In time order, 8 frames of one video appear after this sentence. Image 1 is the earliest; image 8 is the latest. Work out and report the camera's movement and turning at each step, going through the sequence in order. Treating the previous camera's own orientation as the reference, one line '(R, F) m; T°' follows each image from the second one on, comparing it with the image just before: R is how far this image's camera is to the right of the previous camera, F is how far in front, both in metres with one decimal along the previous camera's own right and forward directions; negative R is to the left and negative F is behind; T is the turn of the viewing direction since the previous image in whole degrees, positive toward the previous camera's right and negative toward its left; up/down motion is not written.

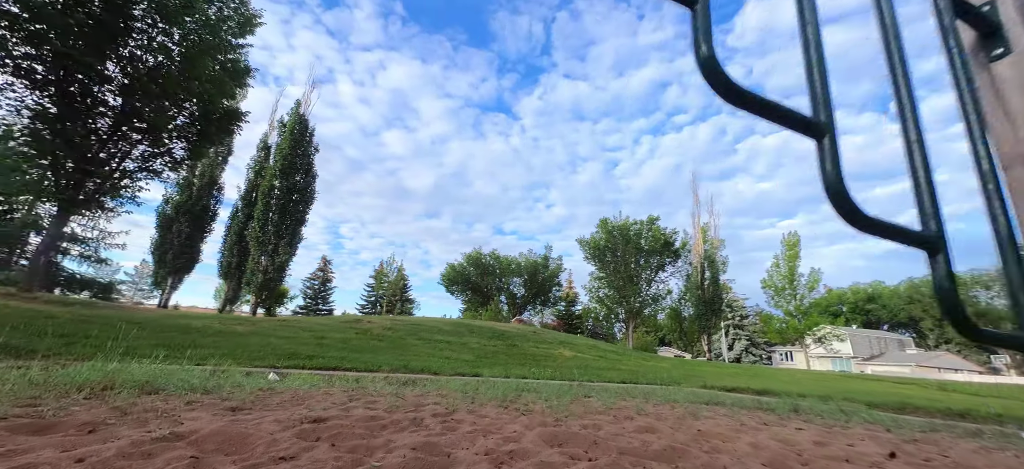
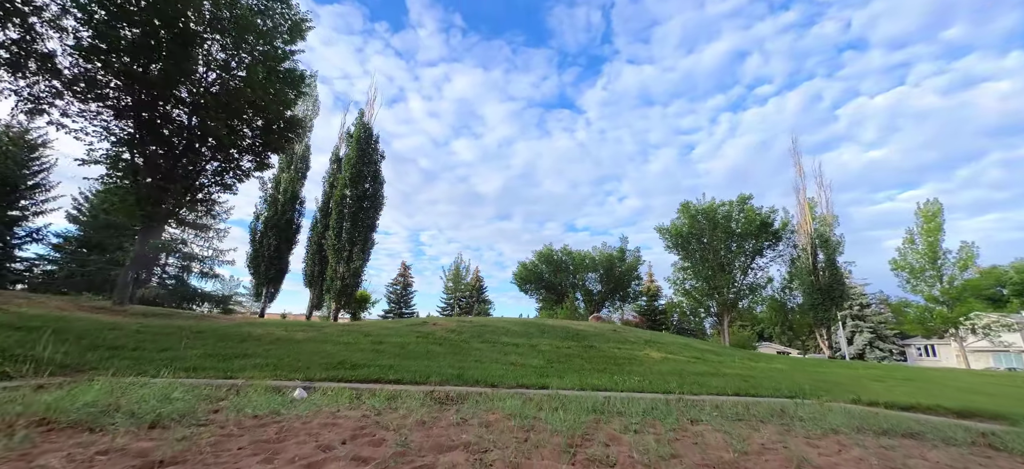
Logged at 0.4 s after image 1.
(+0.1, +1.6) m; -10°
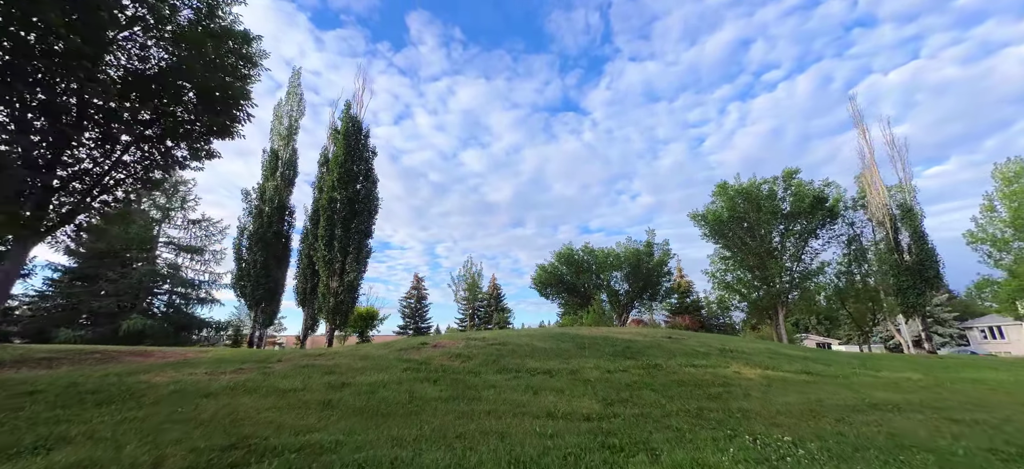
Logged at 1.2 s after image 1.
(-0.1, +3.8) m; -2°
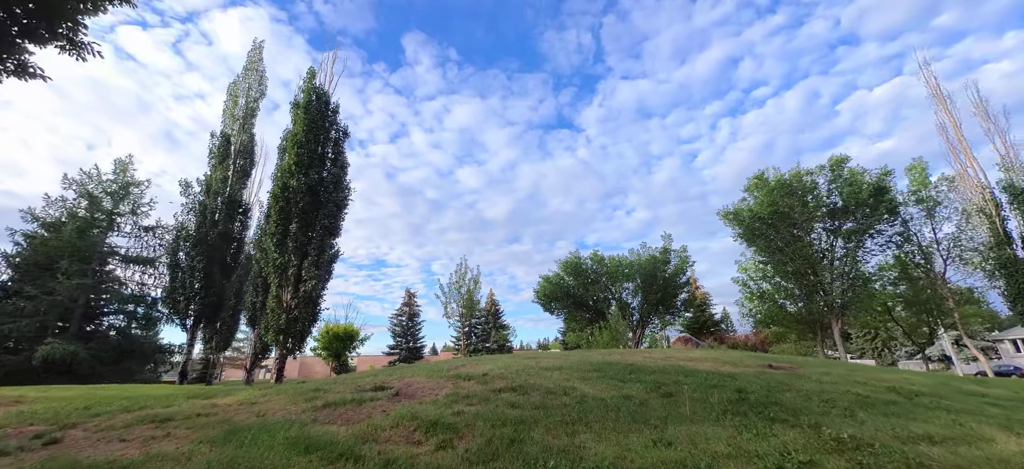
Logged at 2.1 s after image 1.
(-0.4, +4.9) m; +1°
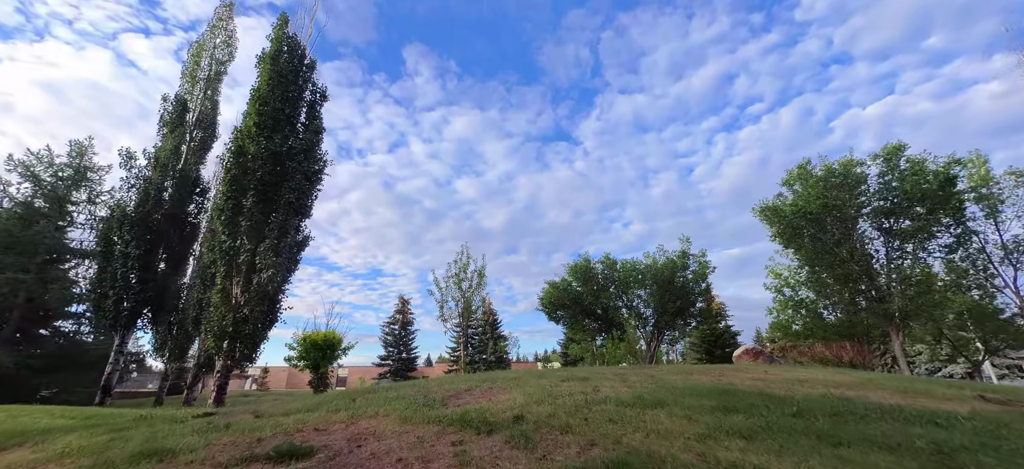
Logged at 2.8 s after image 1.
(-0.6, +3.7) m; 0°
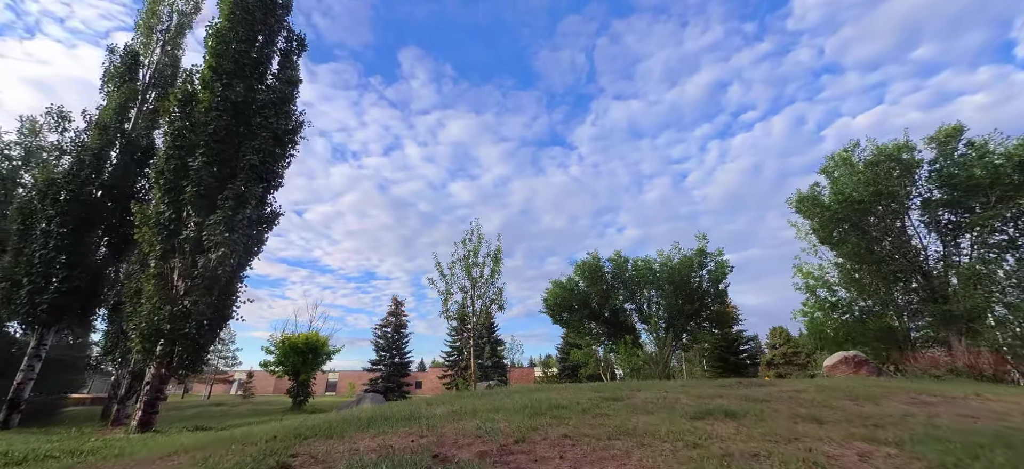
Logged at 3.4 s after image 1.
(-0.7, +2.9) m; +1°
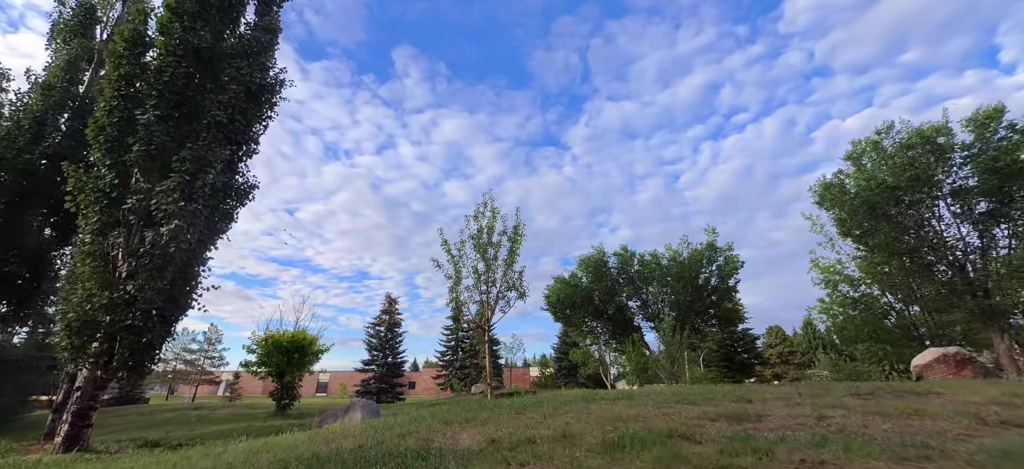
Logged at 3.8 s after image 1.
(-0.6, +1.8) m; +1°
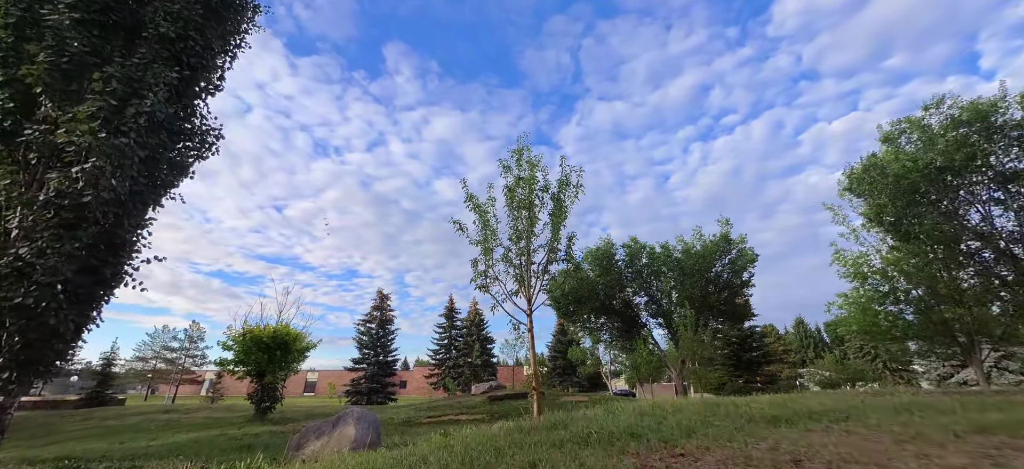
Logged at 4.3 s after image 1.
(-0.9, +2.2) m; +1°
